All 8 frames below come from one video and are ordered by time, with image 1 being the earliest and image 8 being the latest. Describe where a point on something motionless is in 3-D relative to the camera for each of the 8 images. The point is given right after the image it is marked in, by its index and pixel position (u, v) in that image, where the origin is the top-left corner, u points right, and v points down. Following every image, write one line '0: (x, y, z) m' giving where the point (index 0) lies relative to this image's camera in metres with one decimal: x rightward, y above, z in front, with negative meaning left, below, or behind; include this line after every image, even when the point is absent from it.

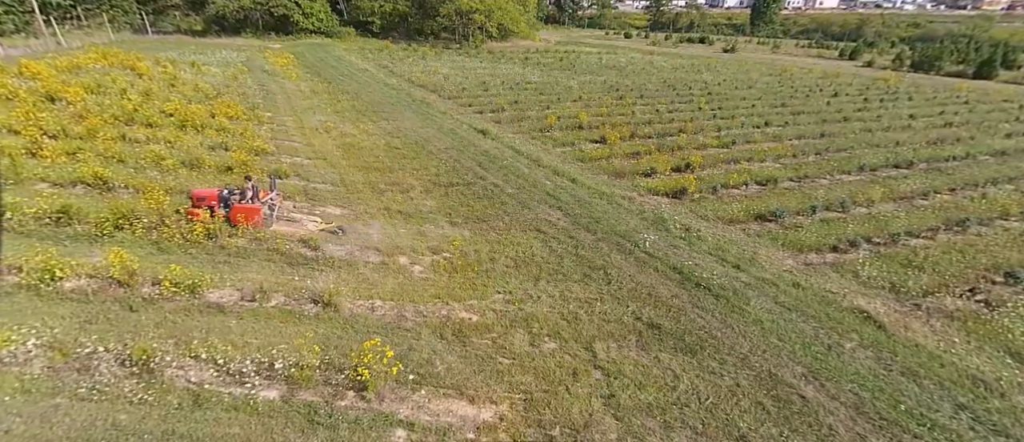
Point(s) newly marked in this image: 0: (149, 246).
0: (-7.4, -0.5, +9.6) m
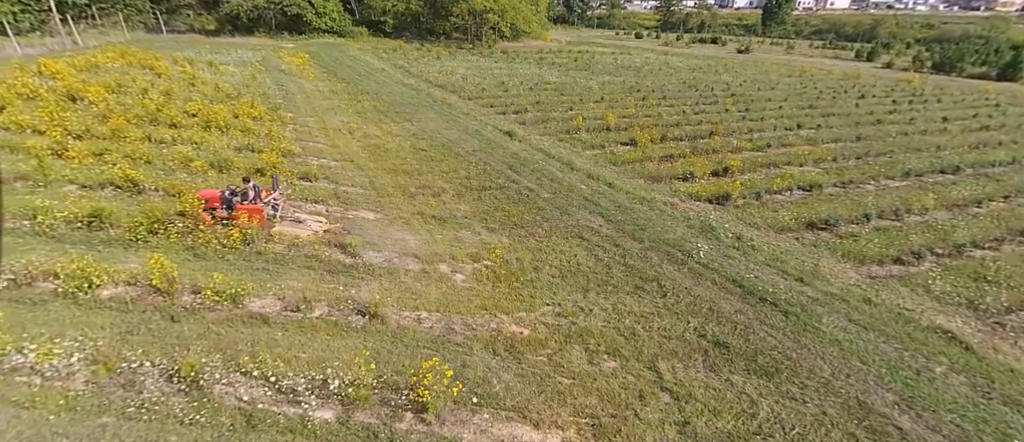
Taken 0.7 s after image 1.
0: (-6.5, -0.6, +9.3) m
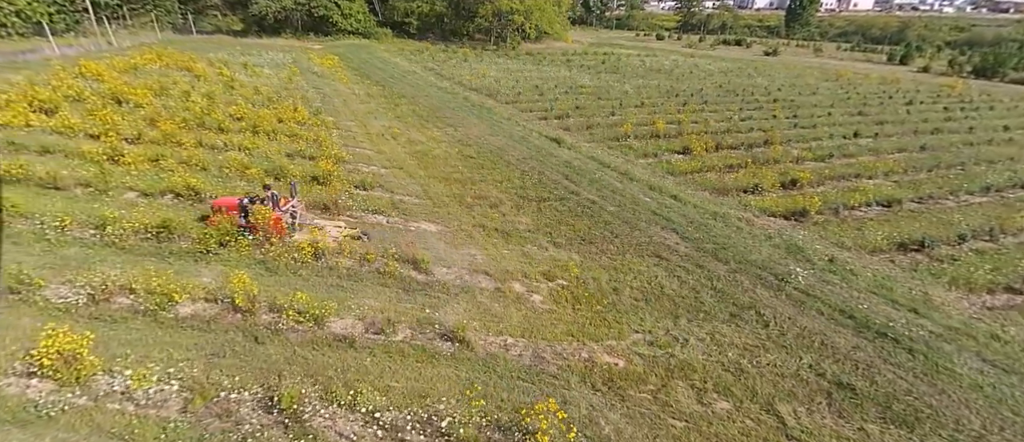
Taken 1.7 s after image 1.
0: (-4.9, -0.9, +9.1) m
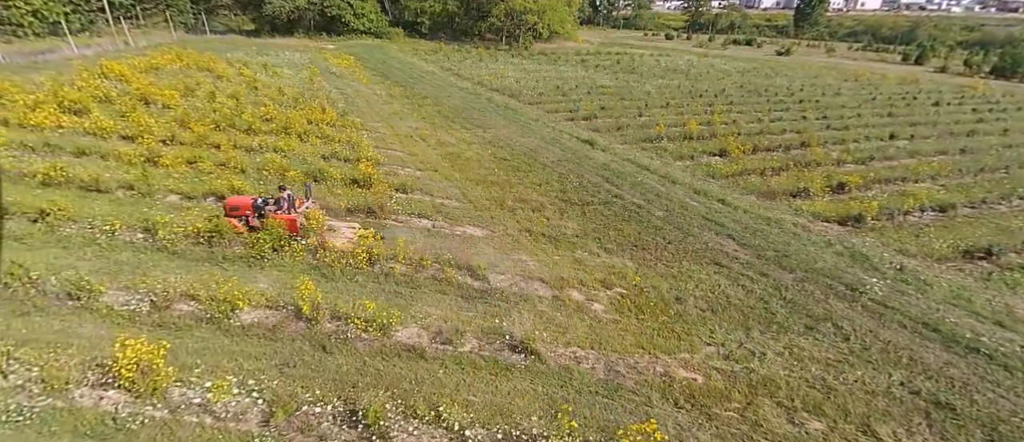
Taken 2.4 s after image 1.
0: (-3.8, -1.0, +8.9) m
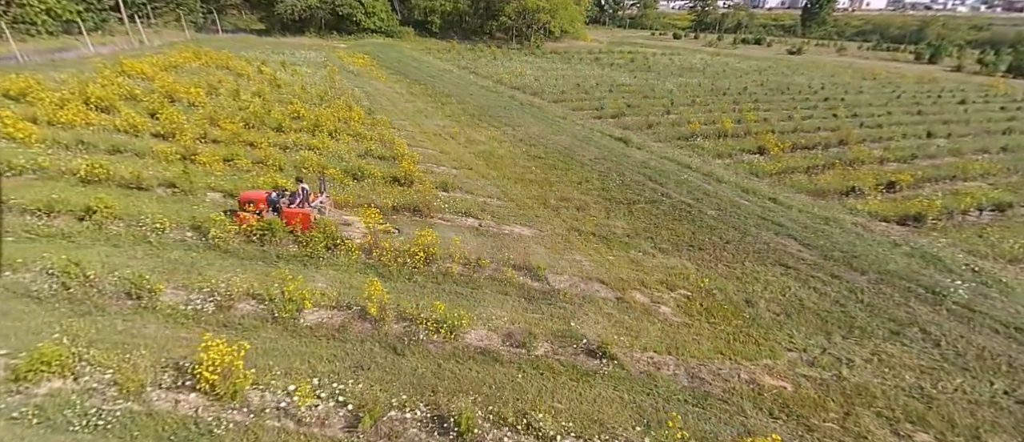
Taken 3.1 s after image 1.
0: (-2.7, -0.9, +8.7) m
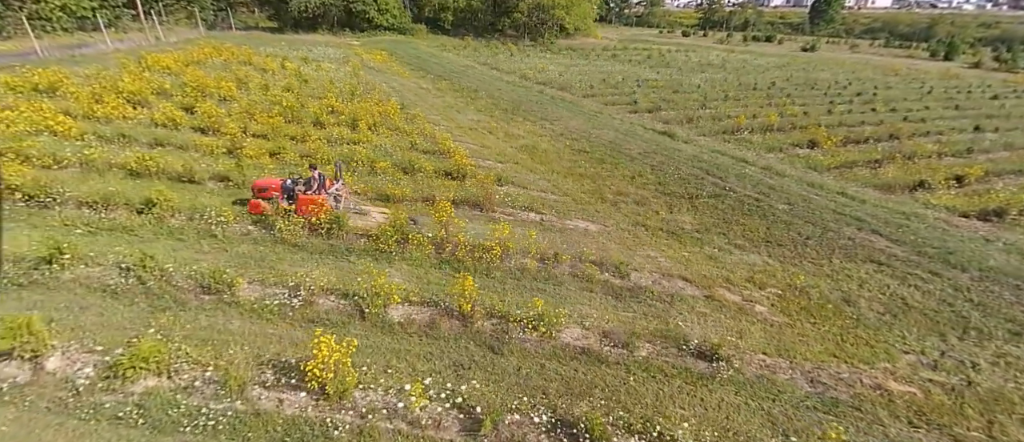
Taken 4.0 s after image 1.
0: (-1.2, -0.8, +8.4) m
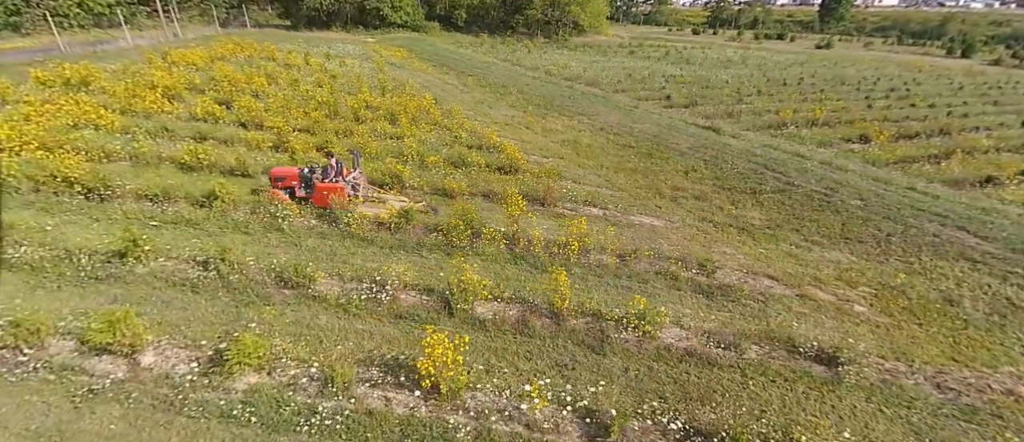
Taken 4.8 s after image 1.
0: (+0.2, -0.7, +8.1) m
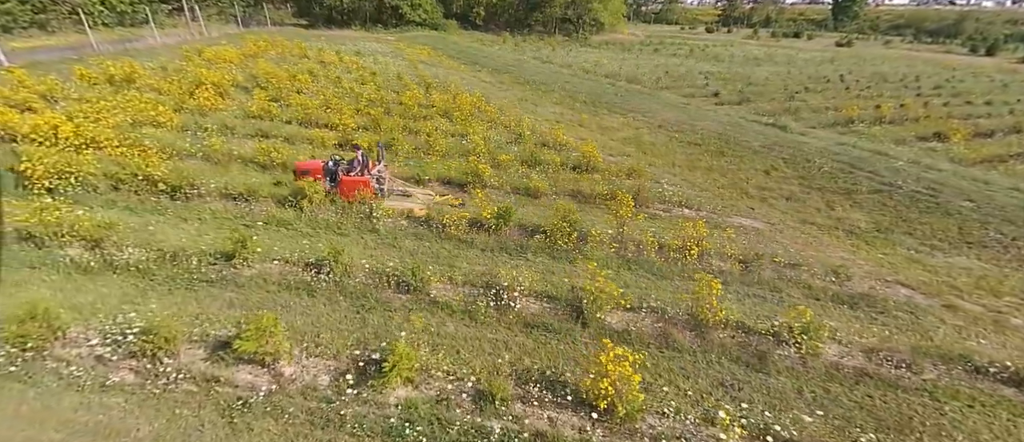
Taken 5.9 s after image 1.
0: (+2.1, -0.8, +7.7) m
